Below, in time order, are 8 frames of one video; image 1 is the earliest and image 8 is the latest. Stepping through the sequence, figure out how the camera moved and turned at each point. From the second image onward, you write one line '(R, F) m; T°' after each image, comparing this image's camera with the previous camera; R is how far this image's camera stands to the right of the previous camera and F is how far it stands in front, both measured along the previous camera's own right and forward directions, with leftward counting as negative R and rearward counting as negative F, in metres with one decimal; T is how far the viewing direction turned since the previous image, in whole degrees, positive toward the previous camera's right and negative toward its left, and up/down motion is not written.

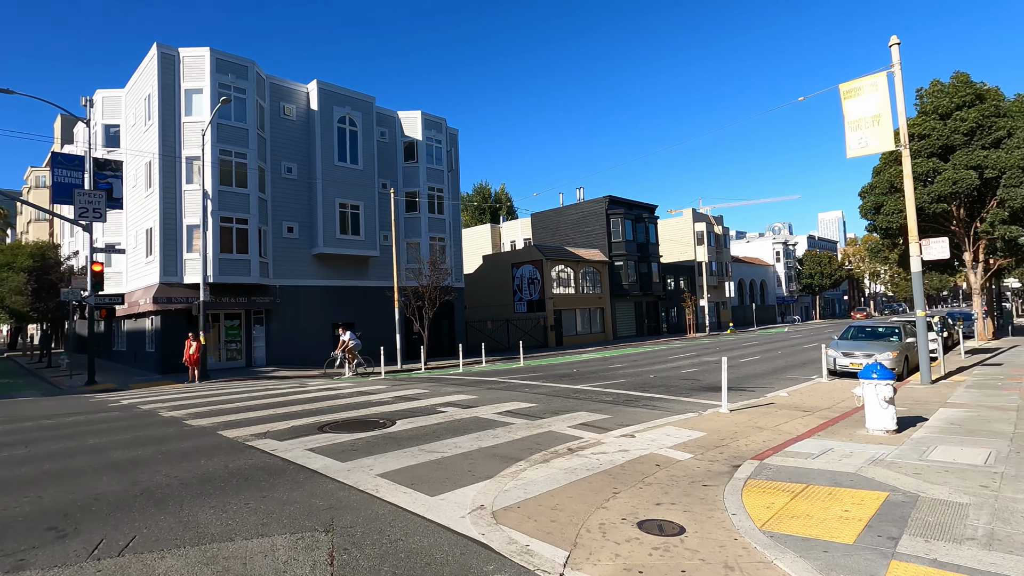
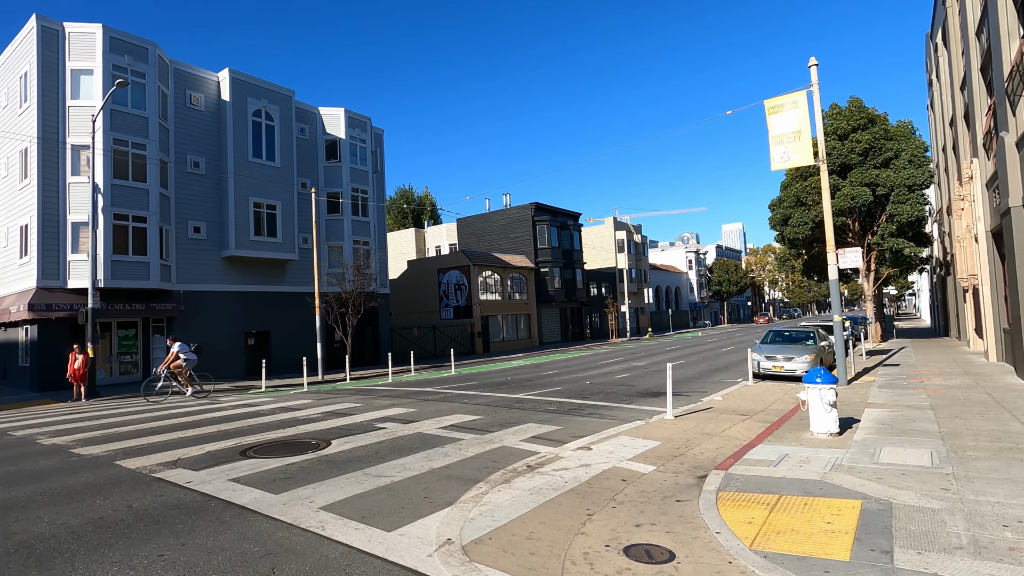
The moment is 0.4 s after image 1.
(-0.4, +0.5) m; +8°
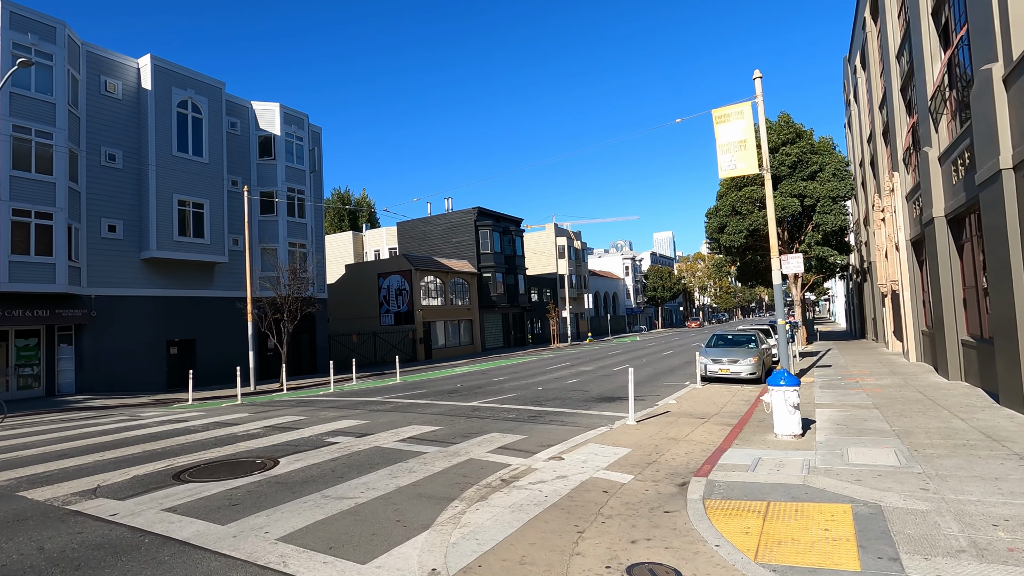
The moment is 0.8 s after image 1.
(-0.4, +0.4) m; +7°
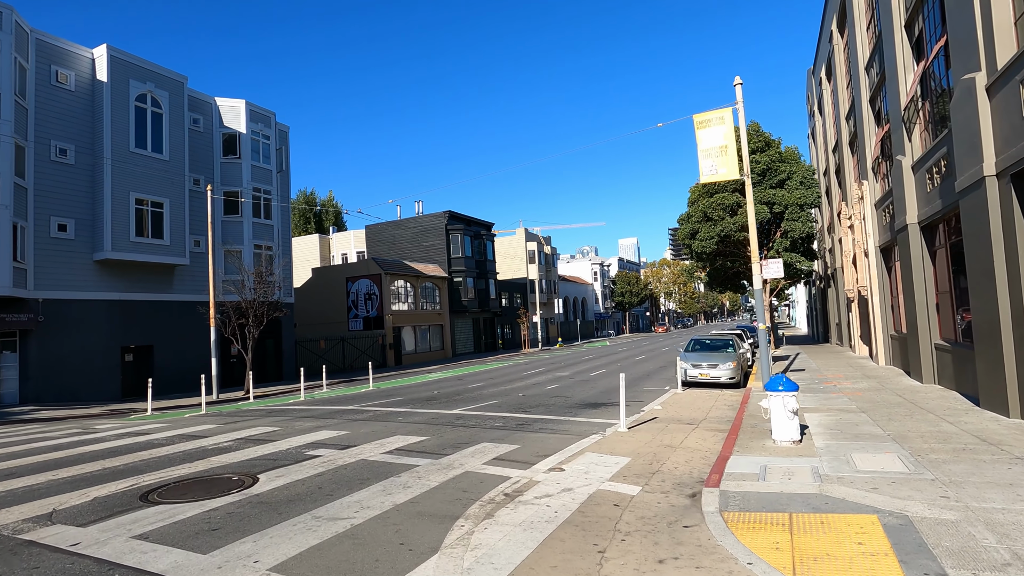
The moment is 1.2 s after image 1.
(-0.4, +0.3) m; +4°
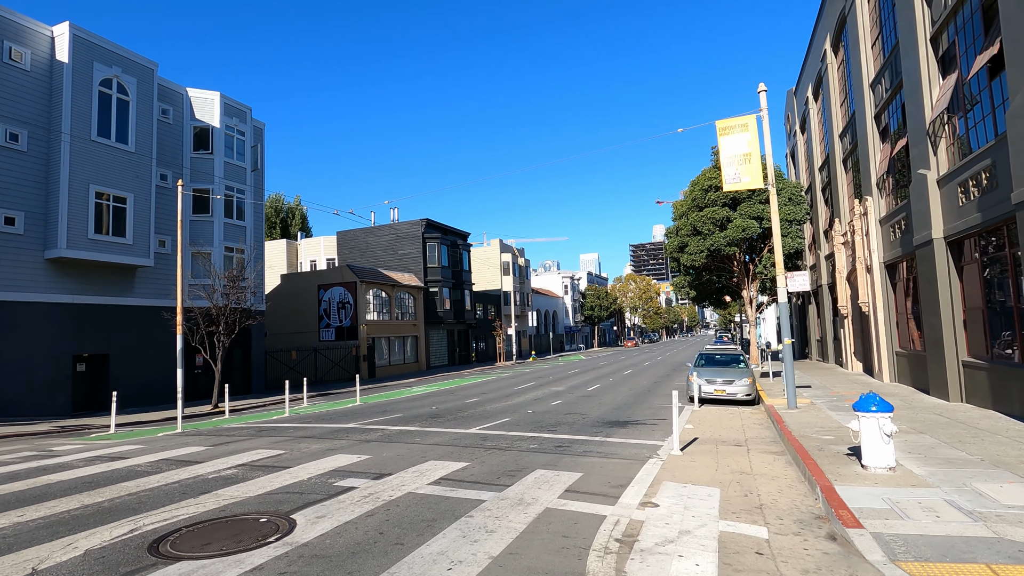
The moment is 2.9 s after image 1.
(-1.4, +1.1) m; +4°
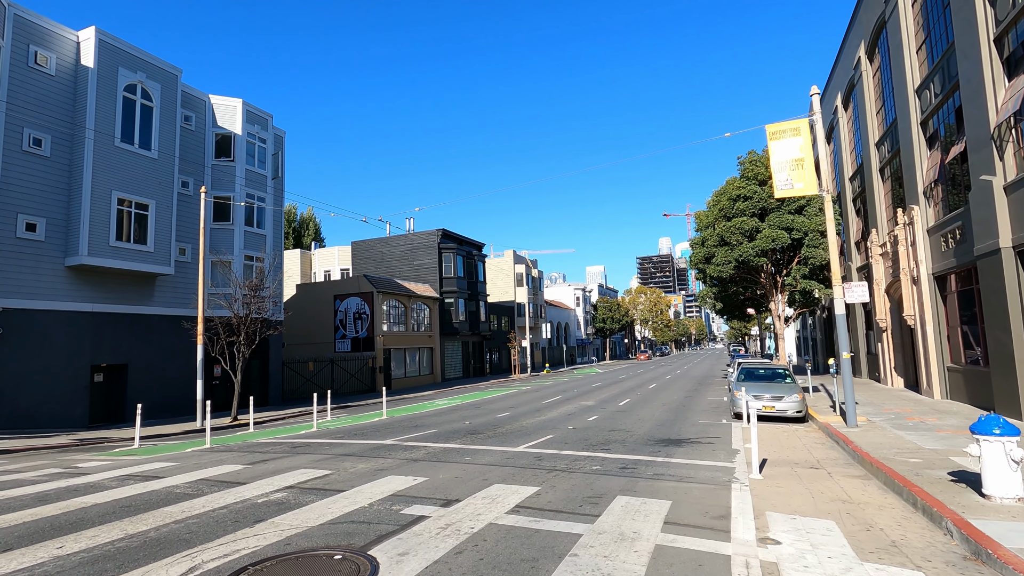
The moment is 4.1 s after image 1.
(-0.9, +0.6) m; -1°
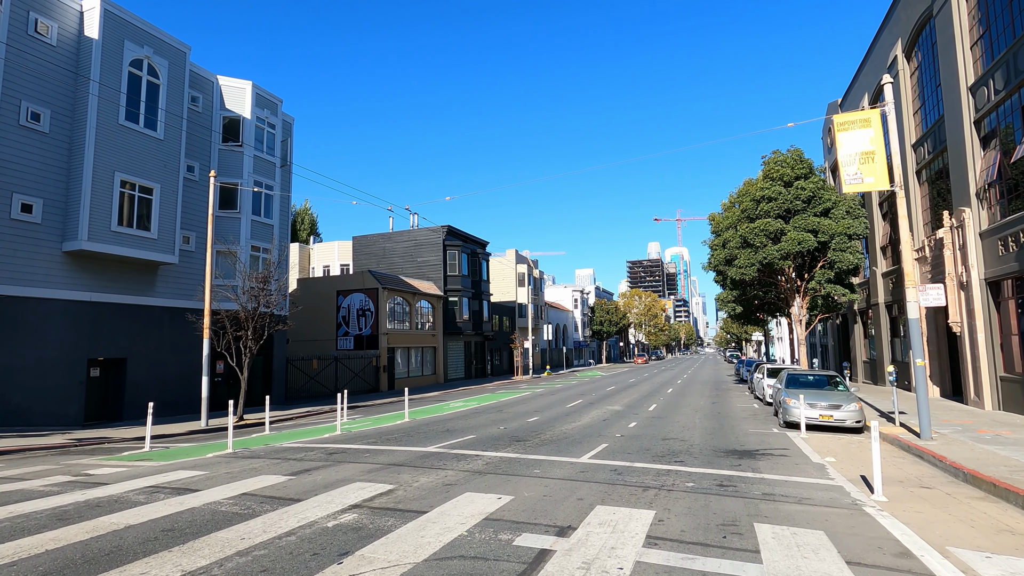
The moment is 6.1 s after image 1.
(-1.4, +1.1) m; +1°
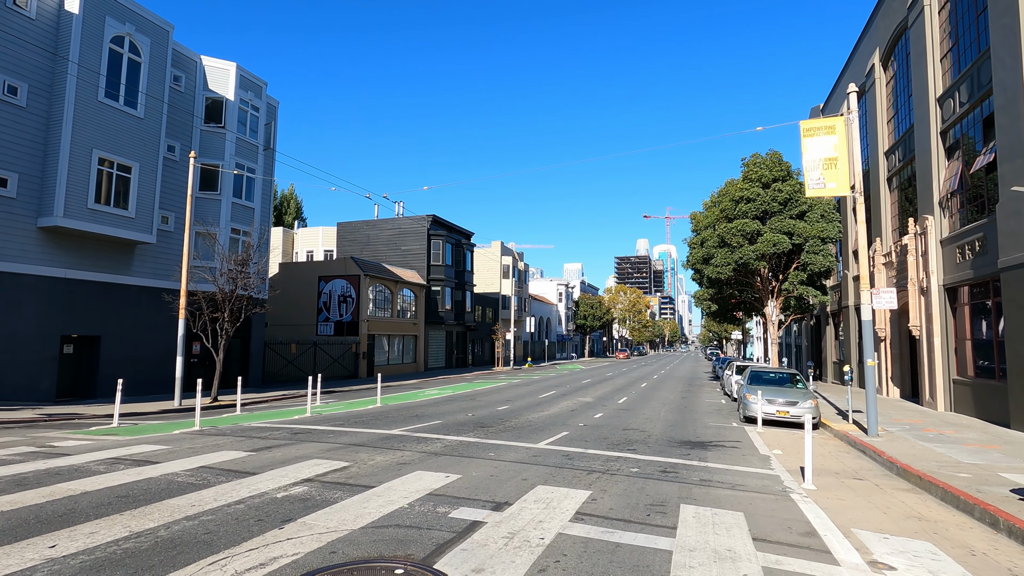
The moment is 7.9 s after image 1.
(+0.4, -0.3) m; +1°
